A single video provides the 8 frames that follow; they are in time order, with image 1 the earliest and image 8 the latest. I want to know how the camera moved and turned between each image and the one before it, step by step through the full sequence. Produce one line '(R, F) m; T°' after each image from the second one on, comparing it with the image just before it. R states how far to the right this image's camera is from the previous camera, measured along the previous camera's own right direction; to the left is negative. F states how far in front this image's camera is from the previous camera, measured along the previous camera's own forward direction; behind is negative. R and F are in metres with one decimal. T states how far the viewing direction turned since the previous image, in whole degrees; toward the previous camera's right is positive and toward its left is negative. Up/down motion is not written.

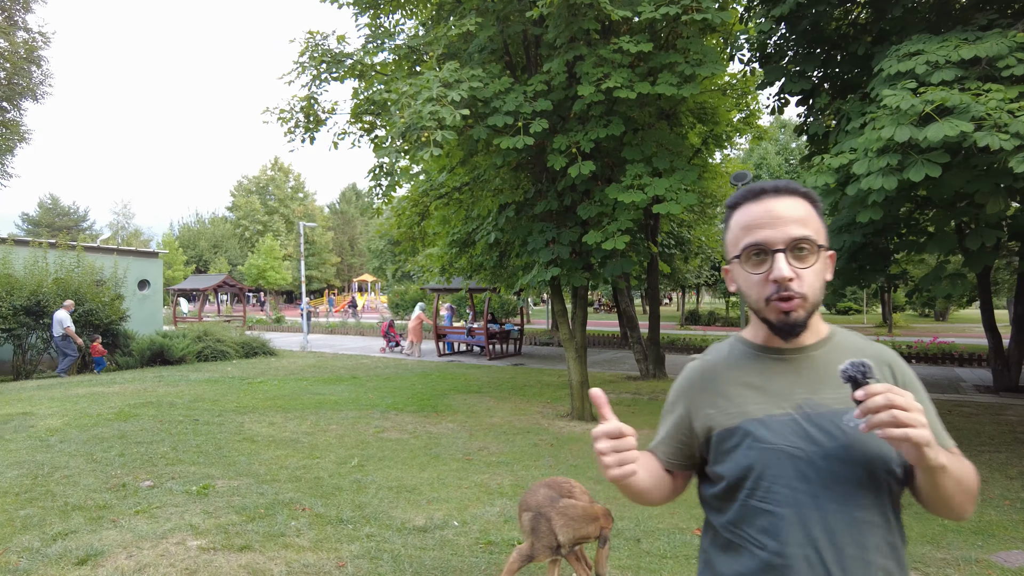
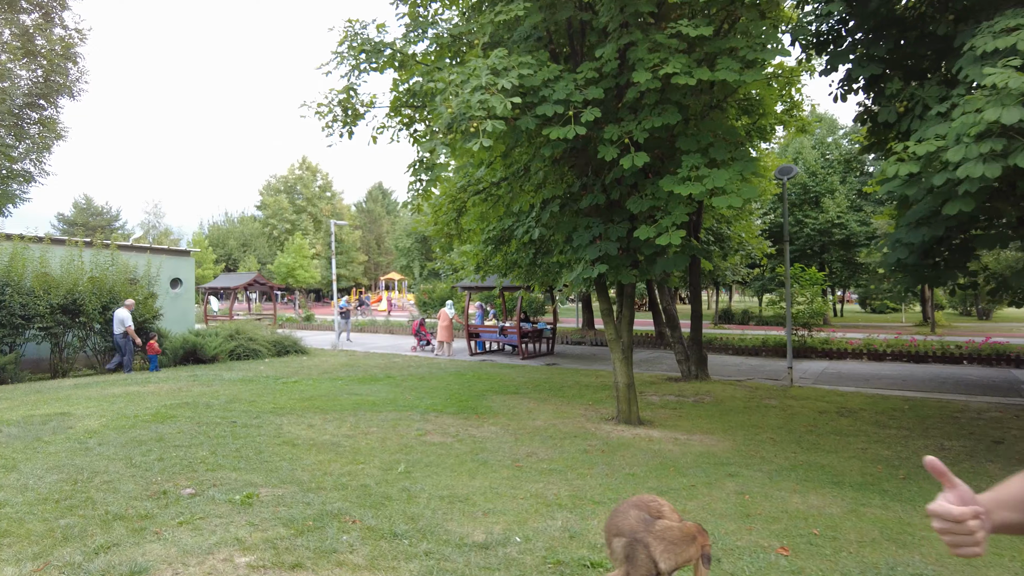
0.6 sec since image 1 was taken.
(-0.3, +0.3) m; -2°
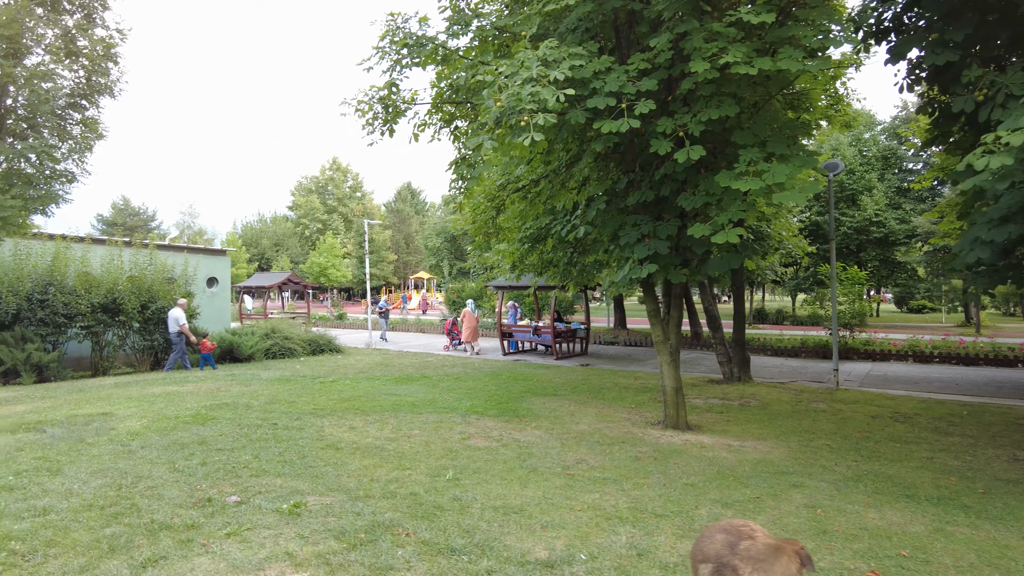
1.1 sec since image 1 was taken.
(-0.2, +0.2) m; -2°
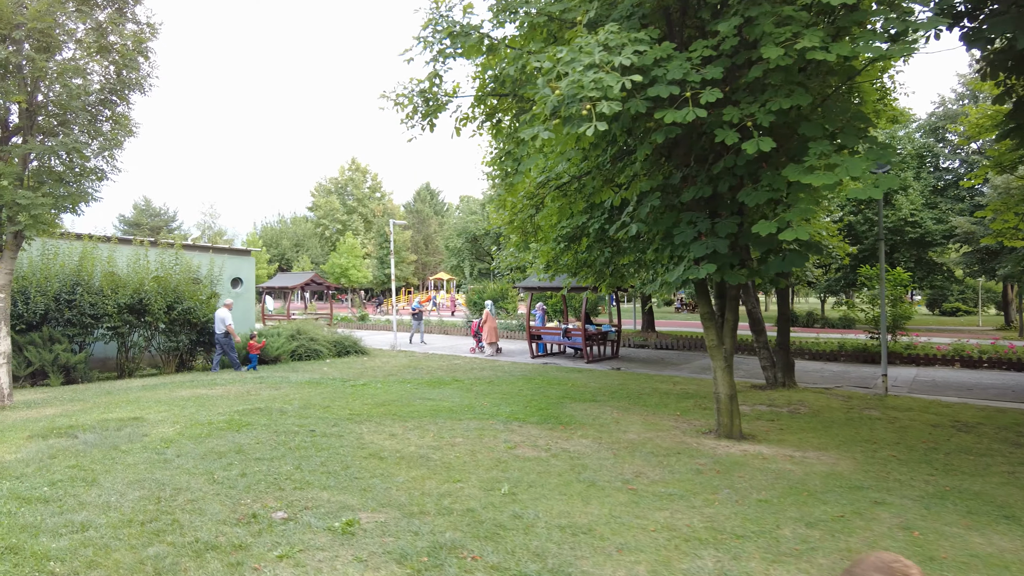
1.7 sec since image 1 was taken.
(-0.3, +0.4) m; -1°
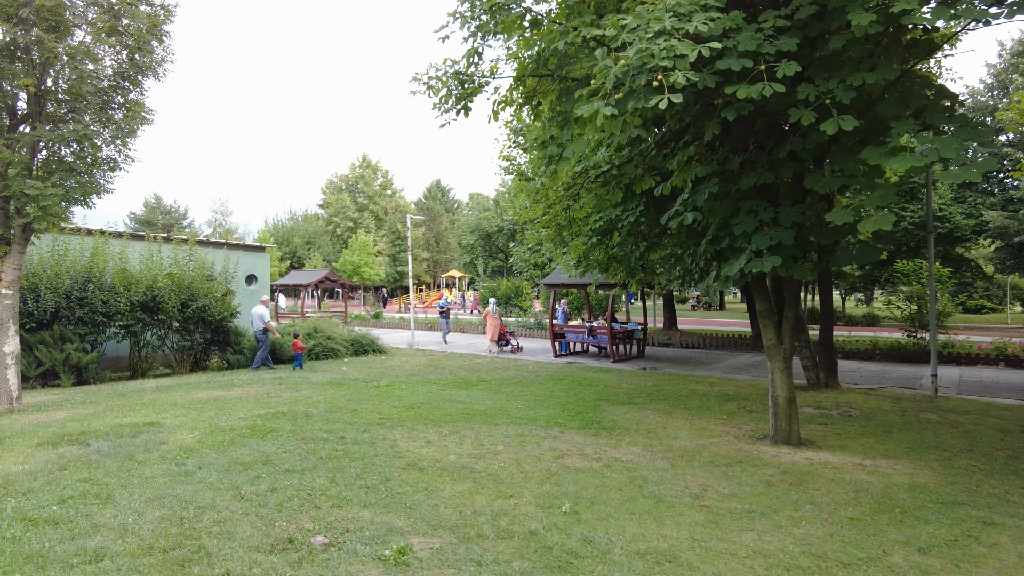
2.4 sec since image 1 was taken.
(-0.4, +0.6) m; -1°
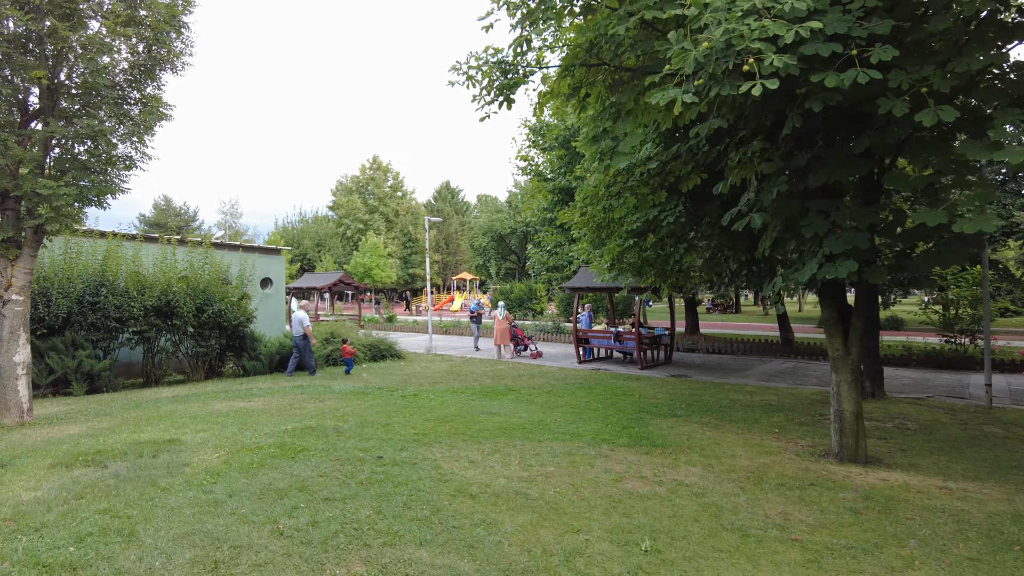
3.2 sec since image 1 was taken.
(-0.4, +0.5) m; -1°
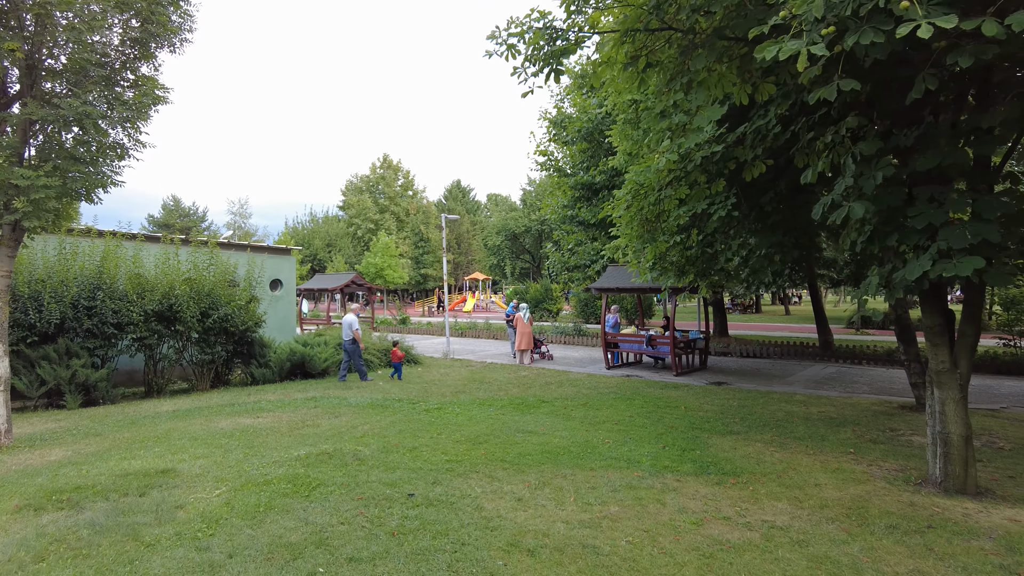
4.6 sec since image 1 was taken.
(-0.3, +1.0) m; -1°
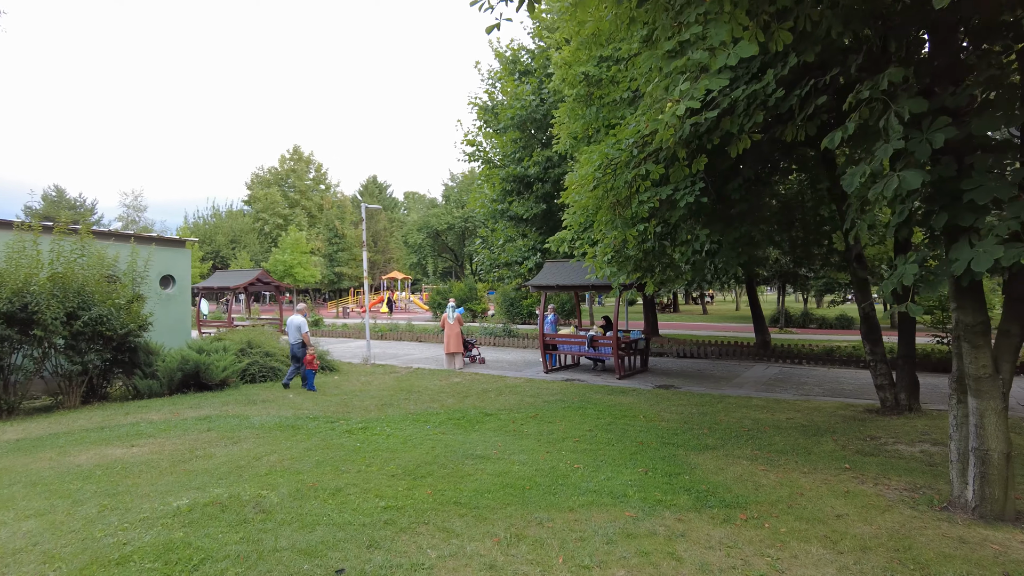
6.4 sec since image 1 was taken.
(-0.3, +1.4) m; +7°
